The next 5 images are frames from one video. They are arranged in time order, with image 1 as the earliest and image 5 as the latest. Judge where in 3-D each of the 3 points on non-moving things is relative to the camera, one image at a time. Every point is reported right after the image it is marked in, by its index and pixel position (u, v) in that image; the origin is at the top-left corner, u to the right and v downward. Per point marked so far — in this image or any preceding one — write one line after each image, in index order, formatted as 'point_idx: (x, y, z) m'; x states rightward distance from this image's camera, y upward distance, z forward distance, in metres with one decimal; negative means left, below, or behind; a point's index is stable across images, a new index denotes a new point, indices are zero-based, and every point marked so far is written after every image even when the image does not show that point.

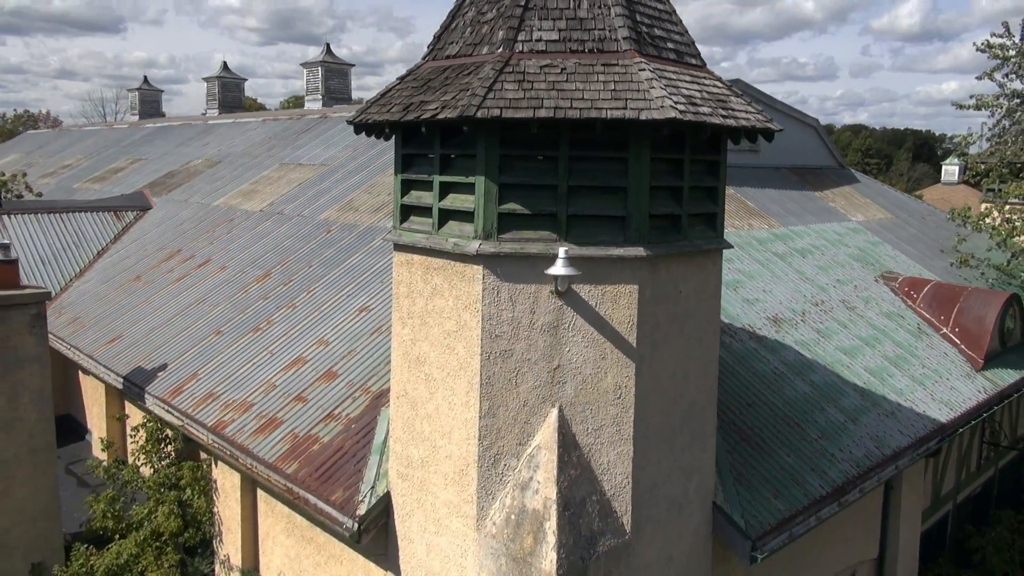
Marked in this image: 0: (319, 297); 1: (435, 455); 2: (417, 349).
0: (-2.4, -0.1, +10.1) m
1: (-0.6, -1.2, +5.9) m
2: (-0.7, -0.5, +6.0) m
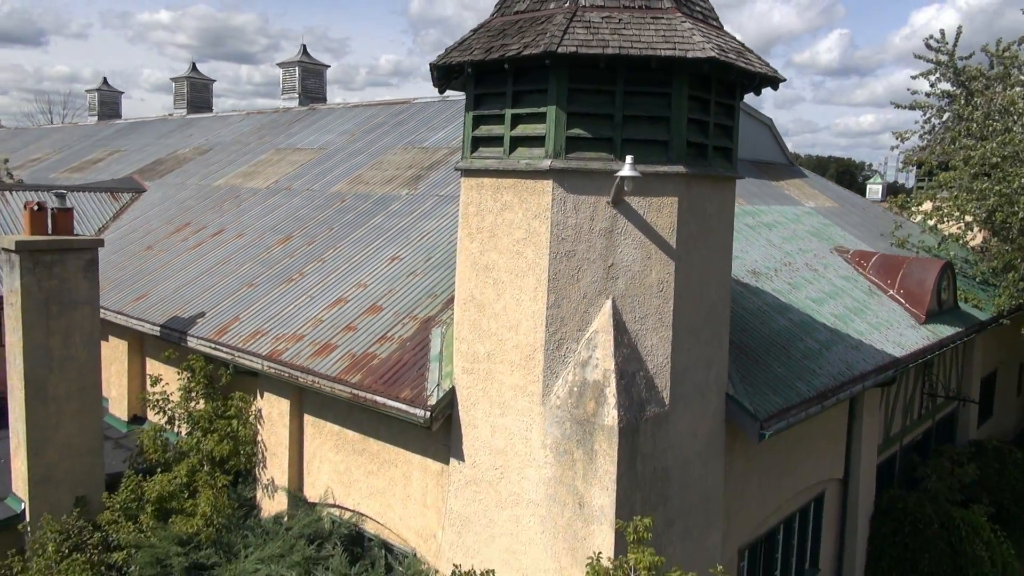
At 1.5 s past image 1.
0: (-2.3, +0.5, +11.0) m
1: (-0.1, -0.5, +7.0) m
2: (-0.2, +0.3, +7.1) m
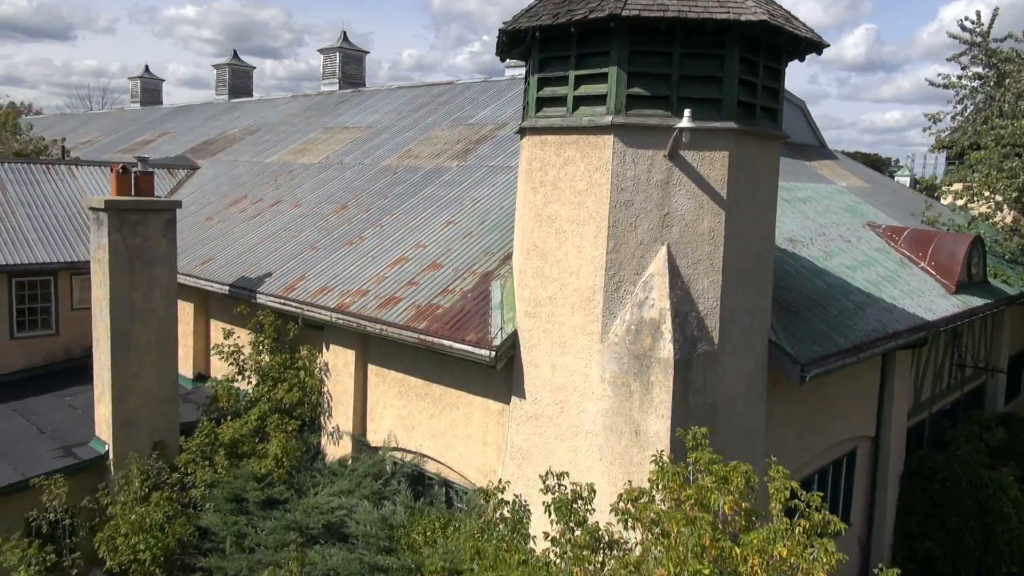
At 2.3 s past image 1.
0: (-1.6, +1.0, +11.7) m
1: (+0.5, 0.0, +7.6) m
2: (+0.4, +0.8, +7.7) m
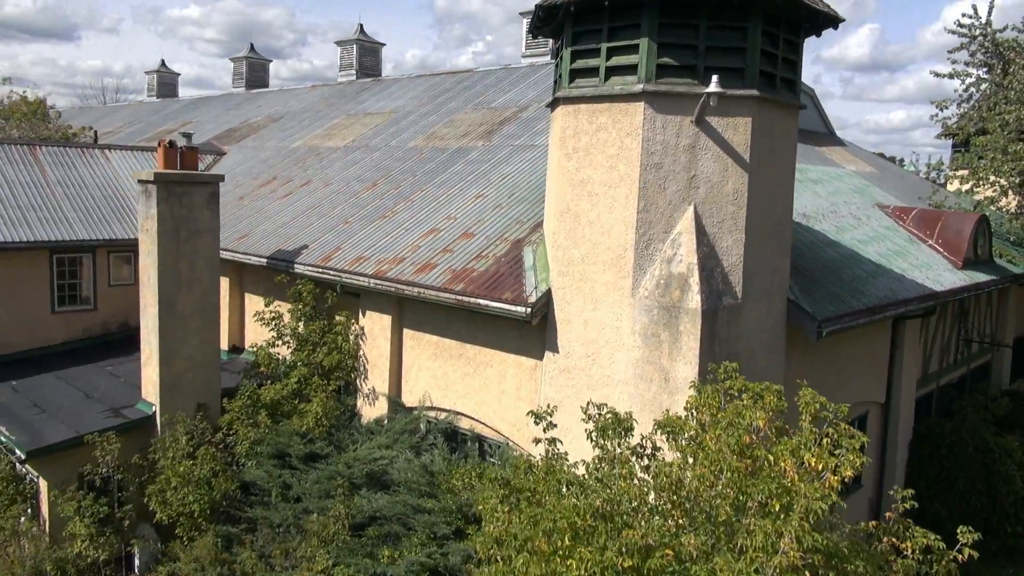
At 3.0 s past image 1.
0: (-1.2, +1.5, +12.2) m
1: (+0.9, +0.4, +8.1) m
2: (+0.7, +1.2, +8.2) m
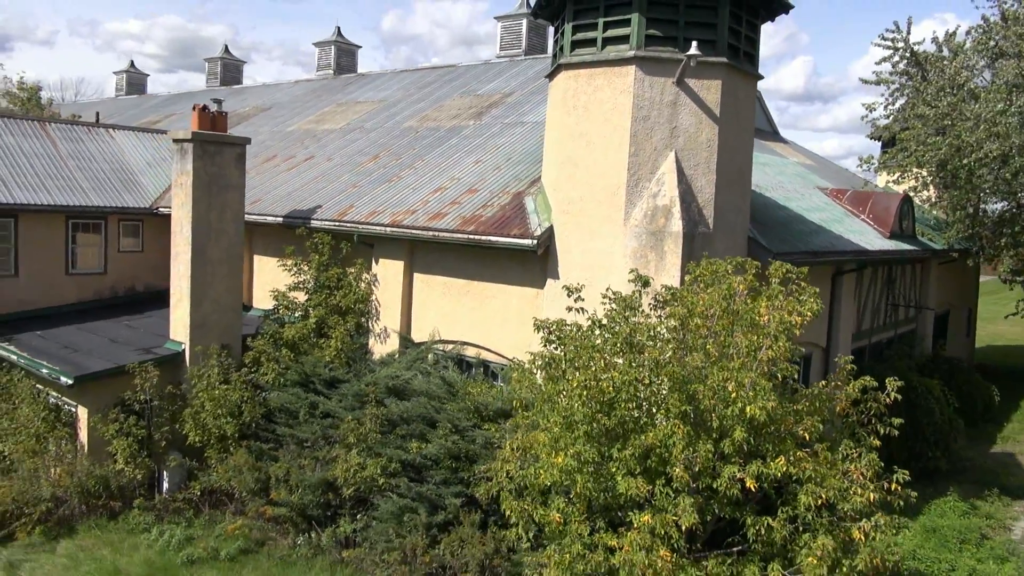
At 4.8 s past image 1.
0: (-1.4, +2.2, +13.7) m
1: (+1.0, +1.2, +9.7) m
2: (+0.8, +2.0, +9.8) m
